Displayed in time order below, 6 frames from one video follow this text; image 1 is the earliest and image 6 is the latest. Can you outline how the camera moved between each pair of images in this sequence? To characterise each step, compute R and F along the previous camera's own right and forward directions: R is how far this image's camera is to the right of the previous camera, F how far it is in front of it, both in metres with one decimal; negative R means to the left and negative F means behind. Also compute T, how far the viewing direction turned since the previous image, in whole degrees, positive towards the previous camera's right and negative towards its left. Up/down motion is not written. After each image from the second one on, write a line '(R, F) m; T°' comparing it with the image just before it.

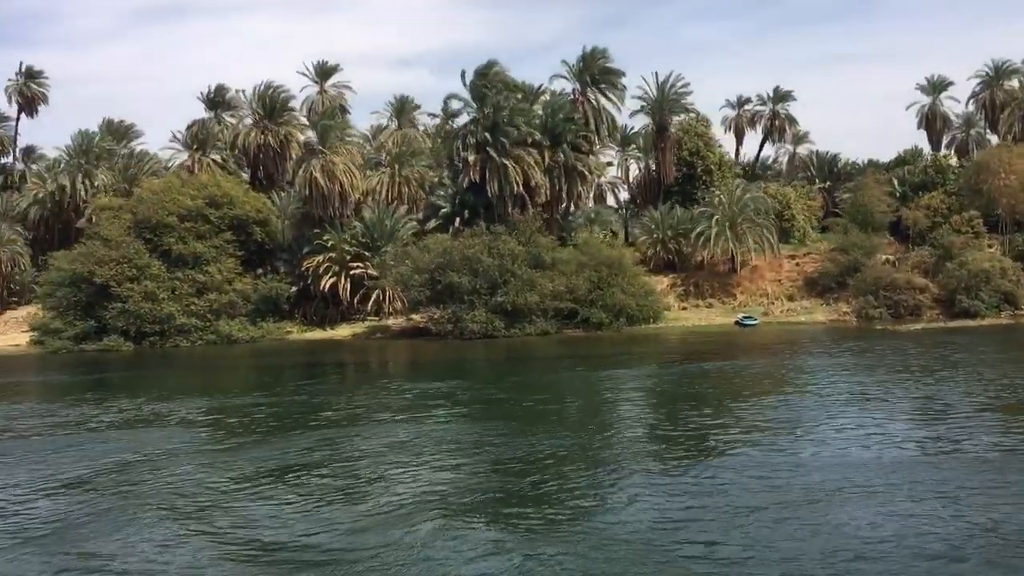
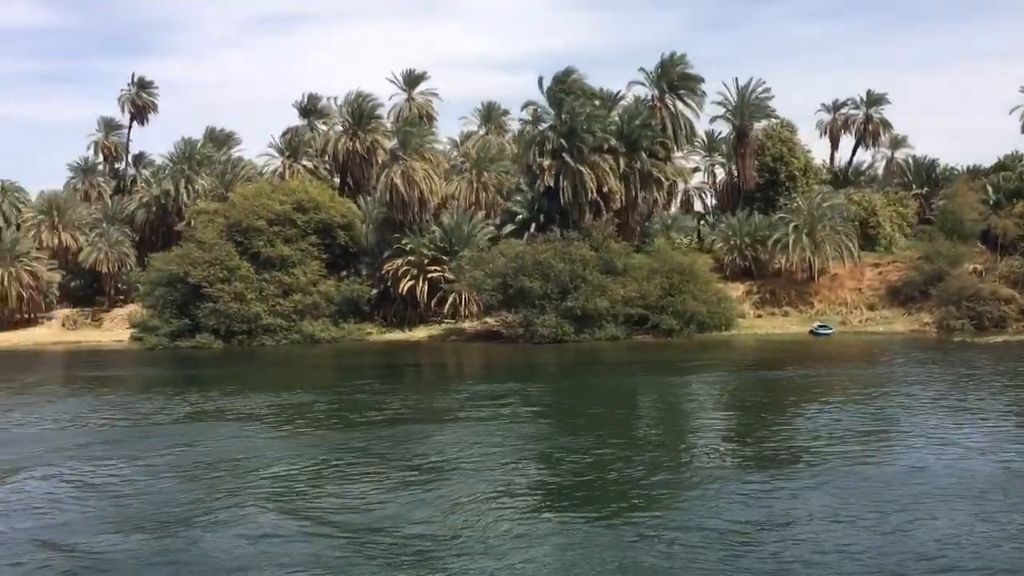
(+1.3, -0.4) m; -6°
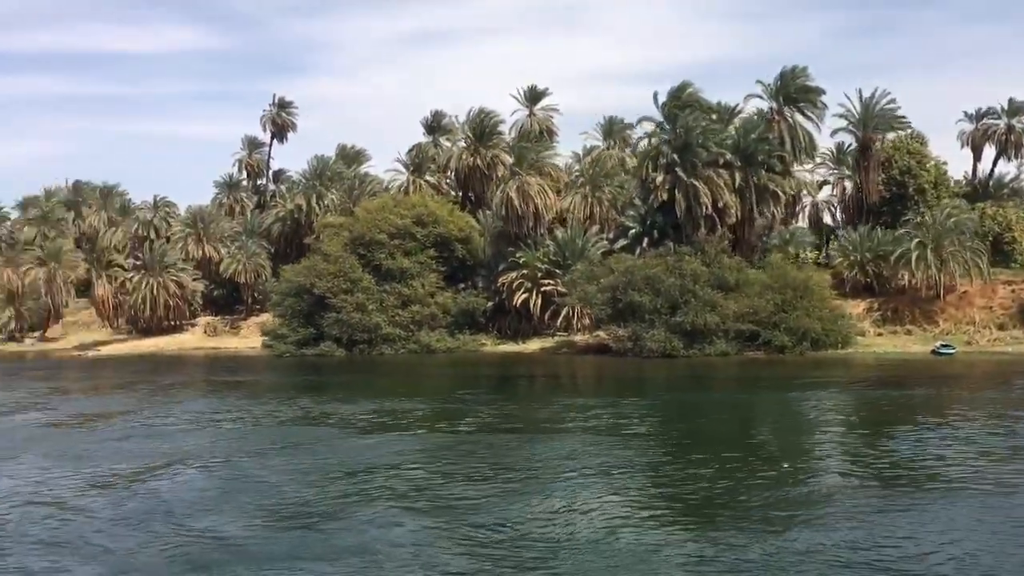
(+1.0, -0.4) m; -8°
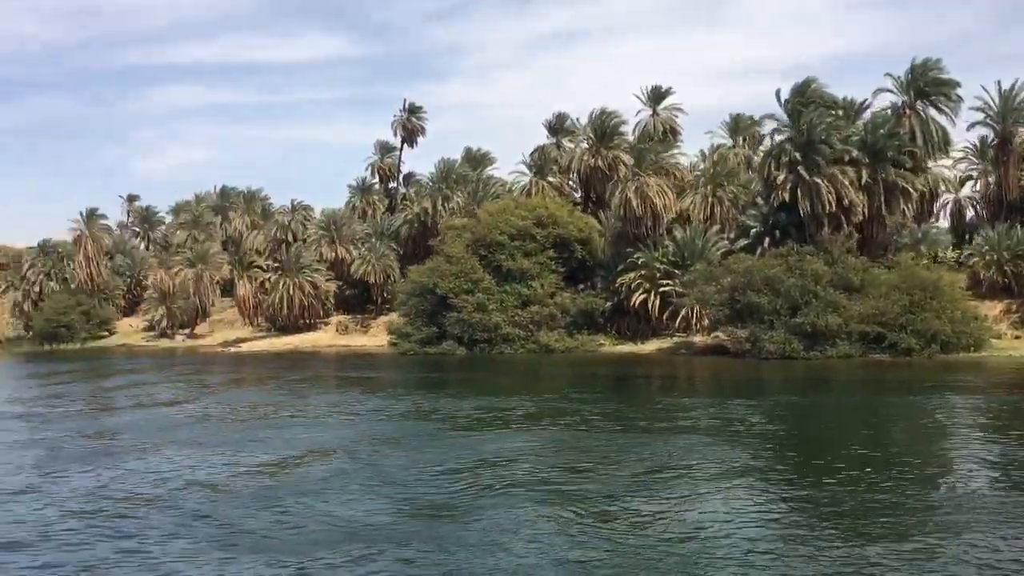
(+0.7, -0.4) m; -8°
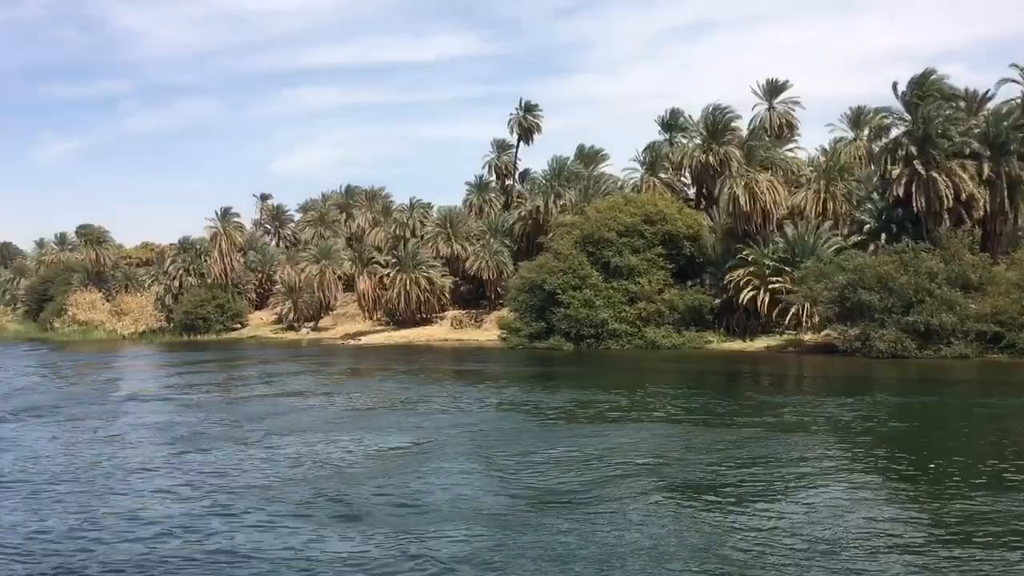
(+0.8, -0.7) m; -7°
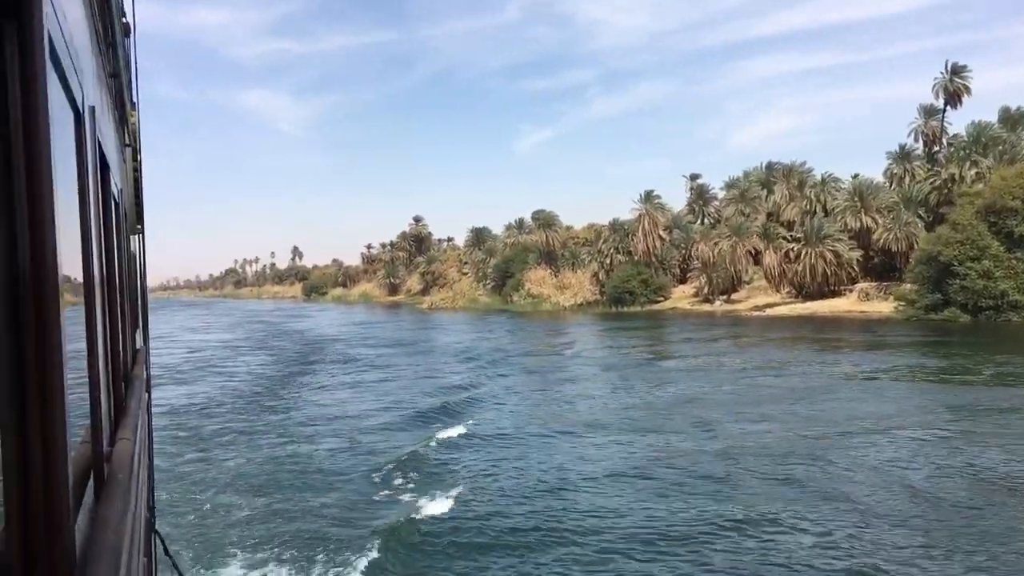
(+3.7, -4.1) m; -27°
